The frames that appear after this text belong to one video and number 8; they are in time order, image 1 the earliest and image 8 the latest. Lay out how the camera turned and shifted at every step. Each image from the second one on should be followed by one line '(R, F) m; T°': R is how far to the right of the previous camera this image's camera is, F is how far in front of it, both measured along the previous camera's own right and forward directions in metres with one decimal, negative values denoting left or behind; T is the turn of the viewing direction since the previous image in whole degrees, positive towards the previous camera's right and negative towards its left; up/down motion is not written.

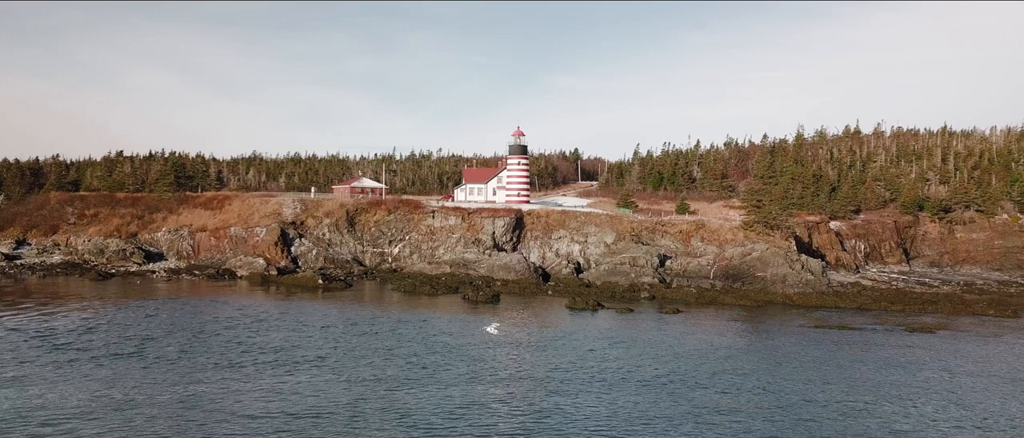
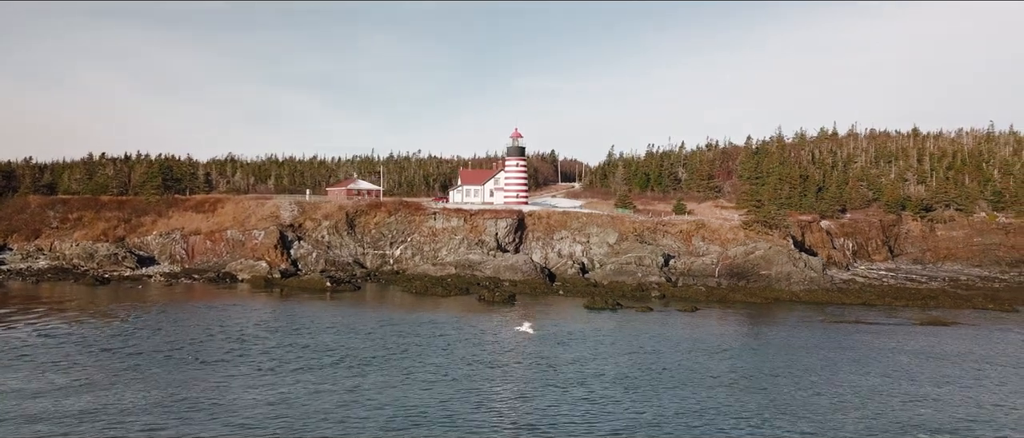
(-2.6, -0.2) m; +3°
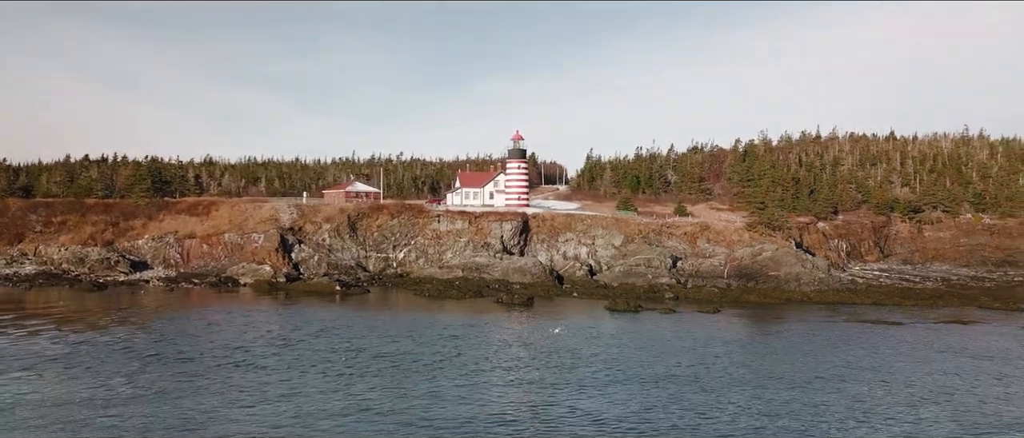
(-2.6, +0.2) m; +3°
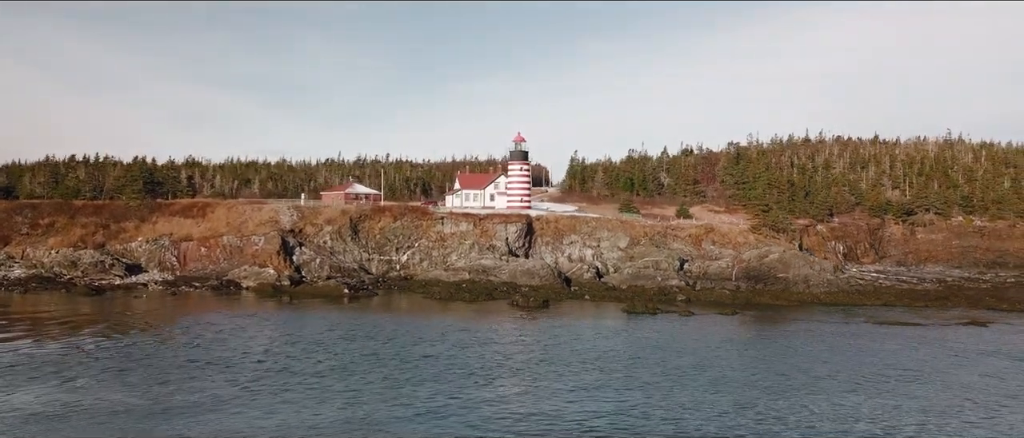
(-2.0, +0.3) m; +2°
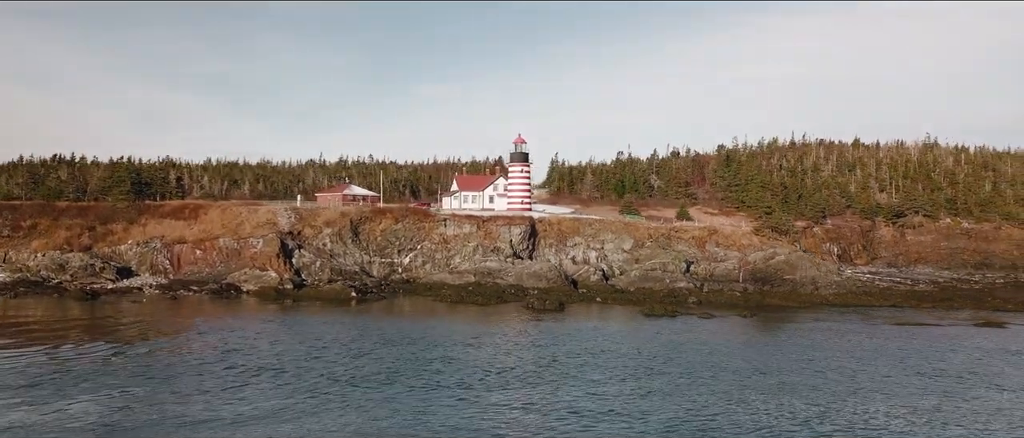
(-2.2, +0.4) m; +2°
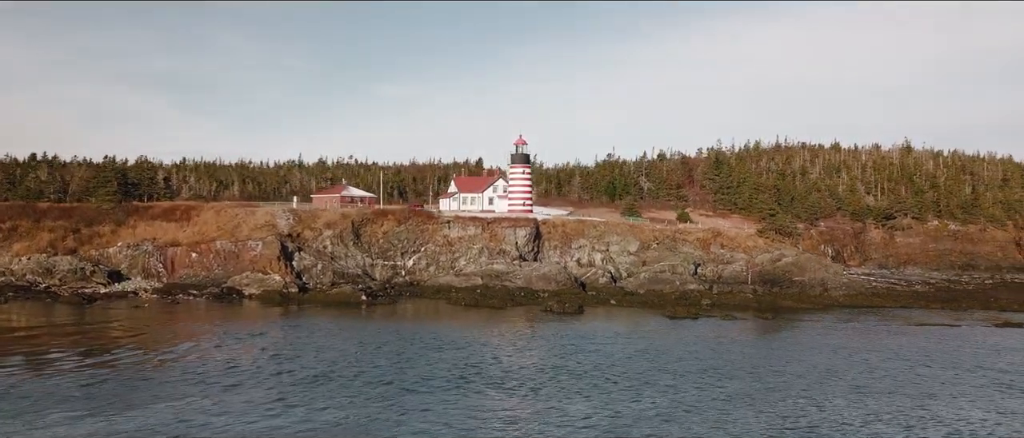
(-2.5, +0.6) m; +3°
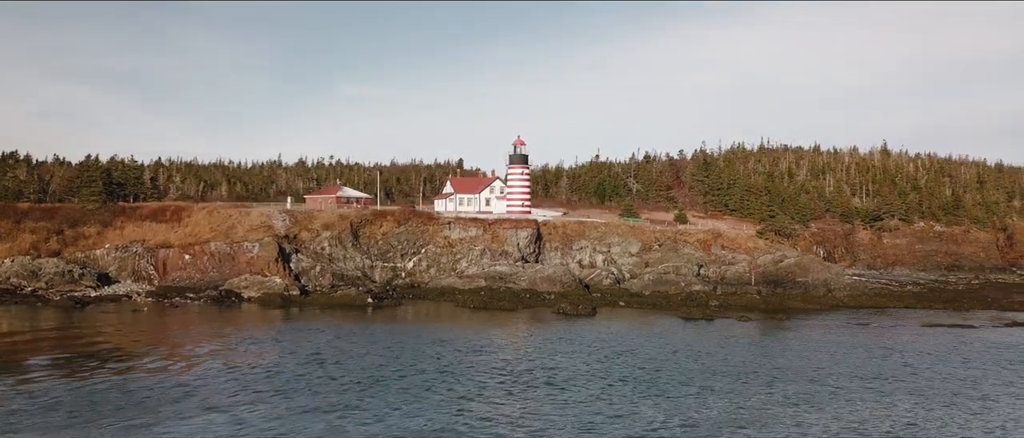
(-2.1, +0.5) m; +2°
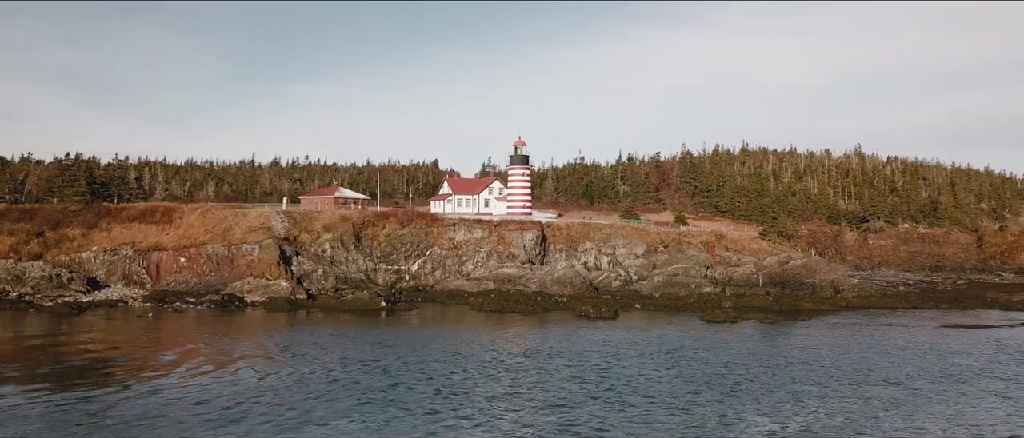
(-2.9, +0.7) m; +3°
